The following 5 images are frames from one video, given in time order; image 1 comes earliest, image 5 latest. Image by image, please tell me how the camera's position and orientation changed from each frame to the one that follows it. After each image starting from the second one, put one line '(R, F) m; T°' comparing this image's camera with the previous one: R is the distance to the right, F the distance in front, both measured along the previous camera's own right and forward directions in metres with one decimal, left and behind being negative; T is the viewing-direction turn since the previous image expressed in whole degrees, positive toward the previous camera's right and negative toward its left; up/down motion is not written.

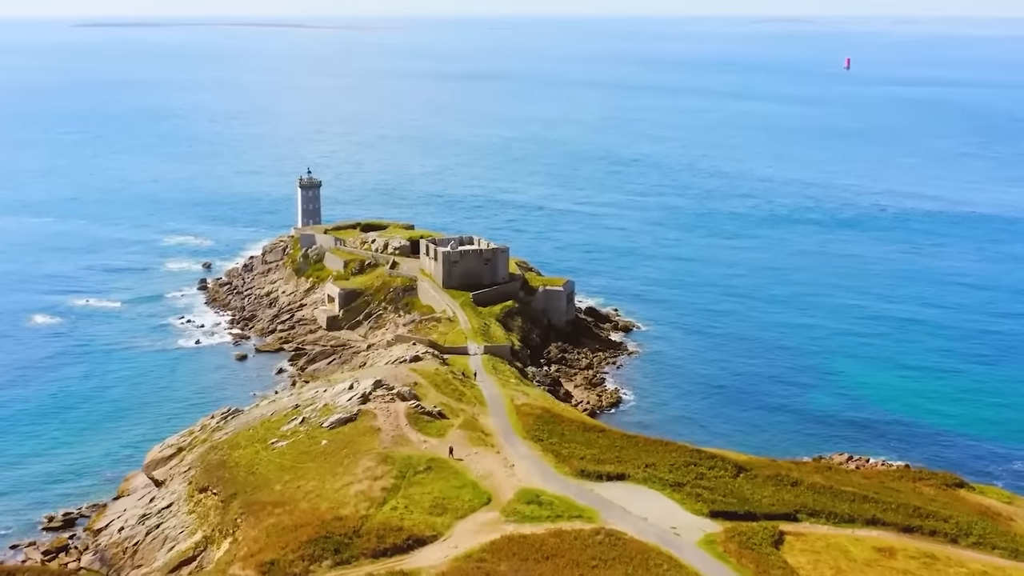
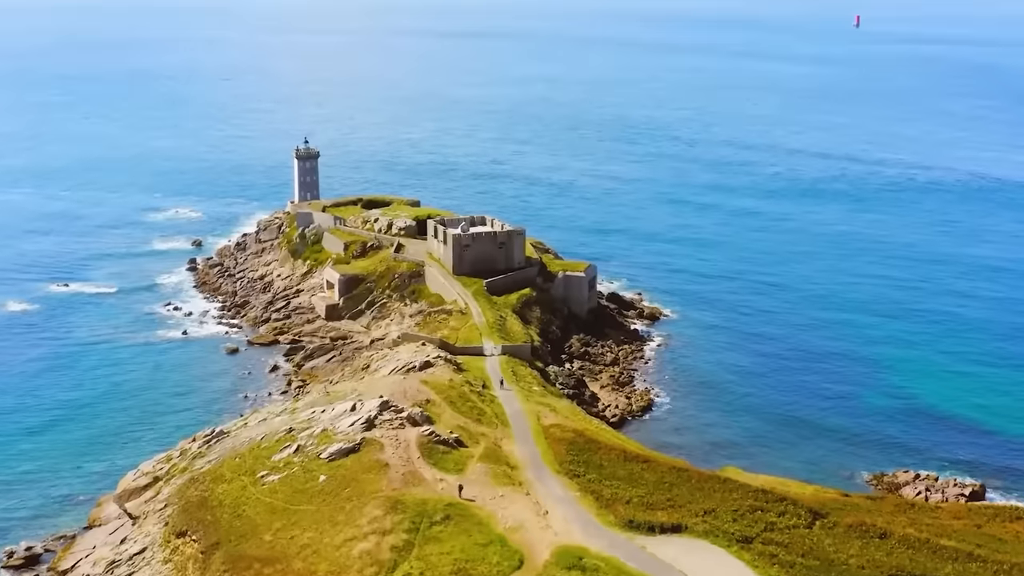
(-1.2, +7.2) m; 0°
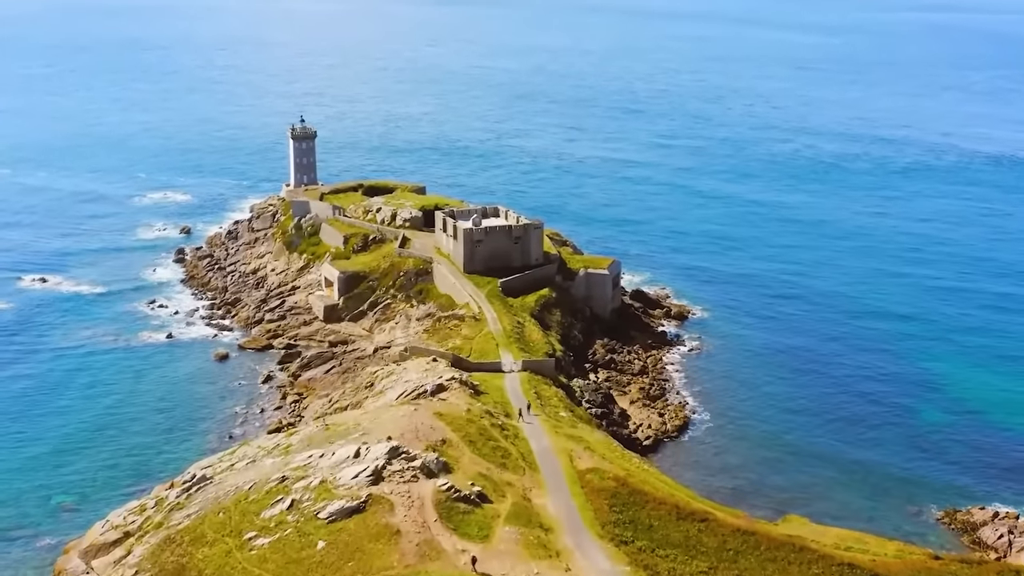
(-1.2, +6.6) m; 0°
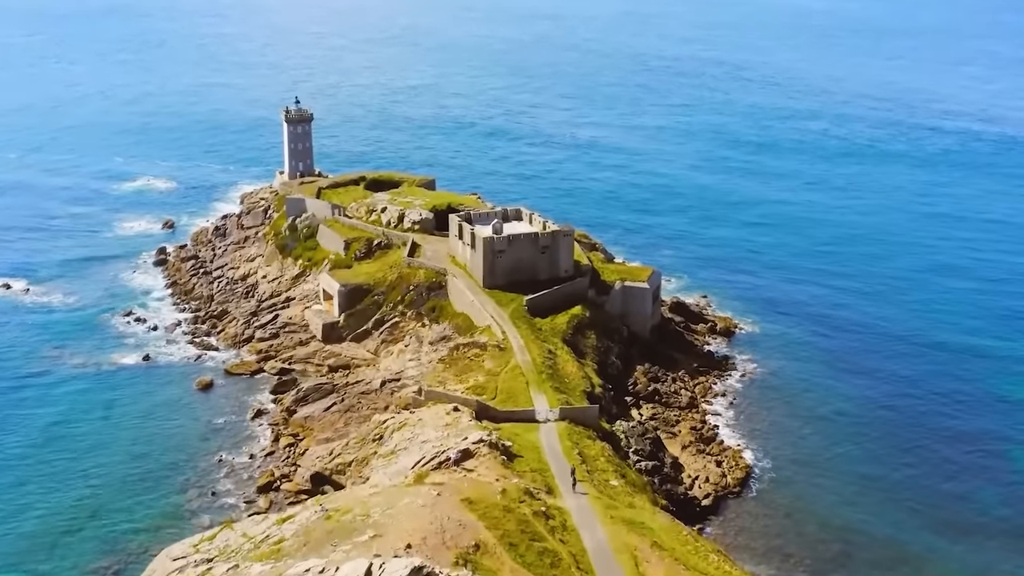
(-1.6, +8.6) m; 0°
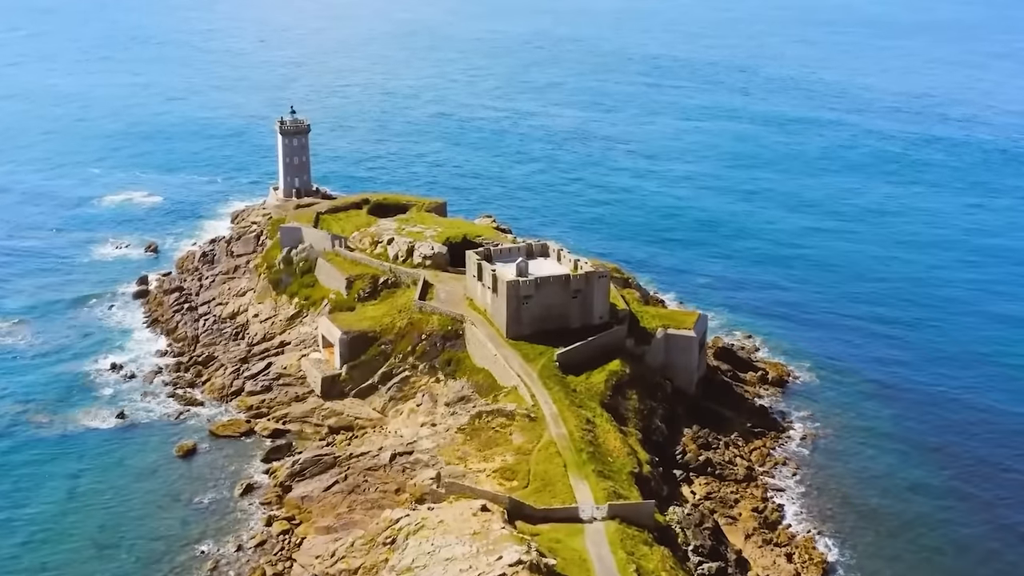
(-1.5, +7.5) m; 0°
